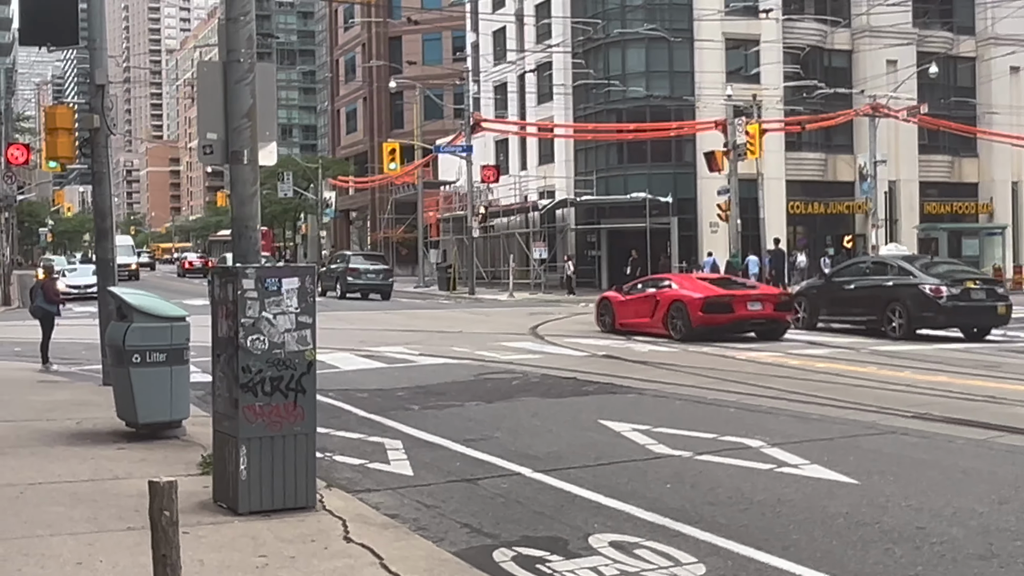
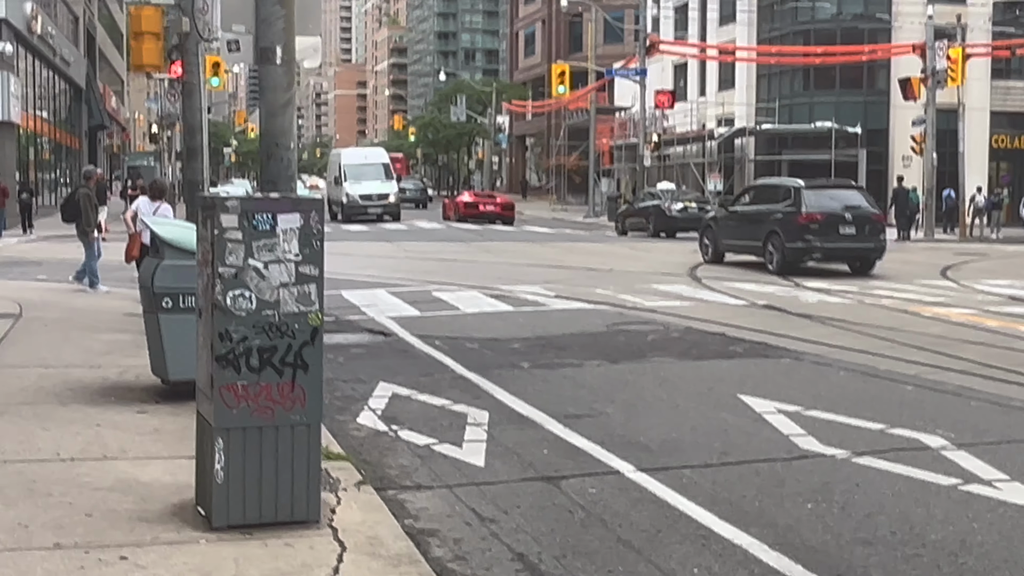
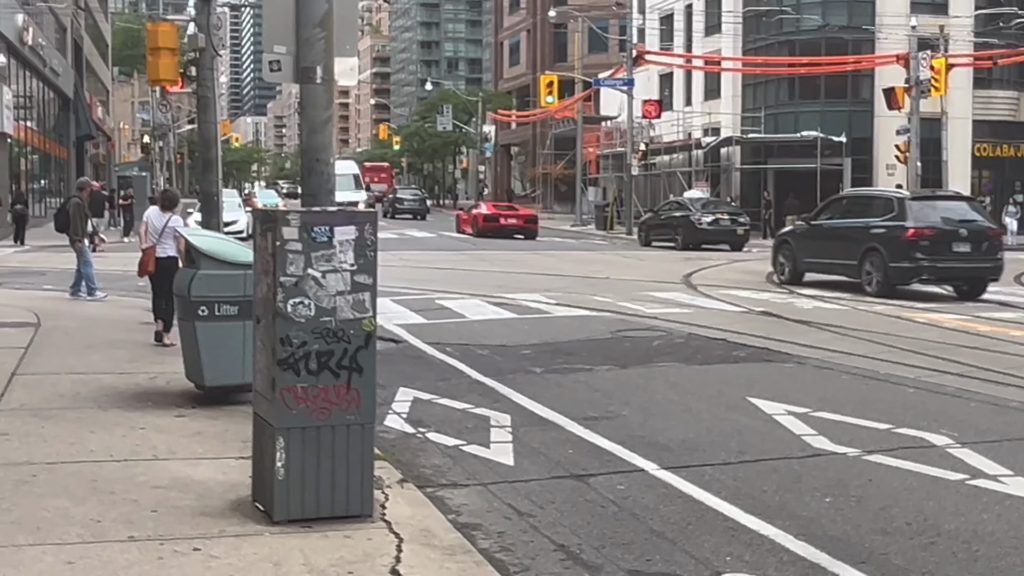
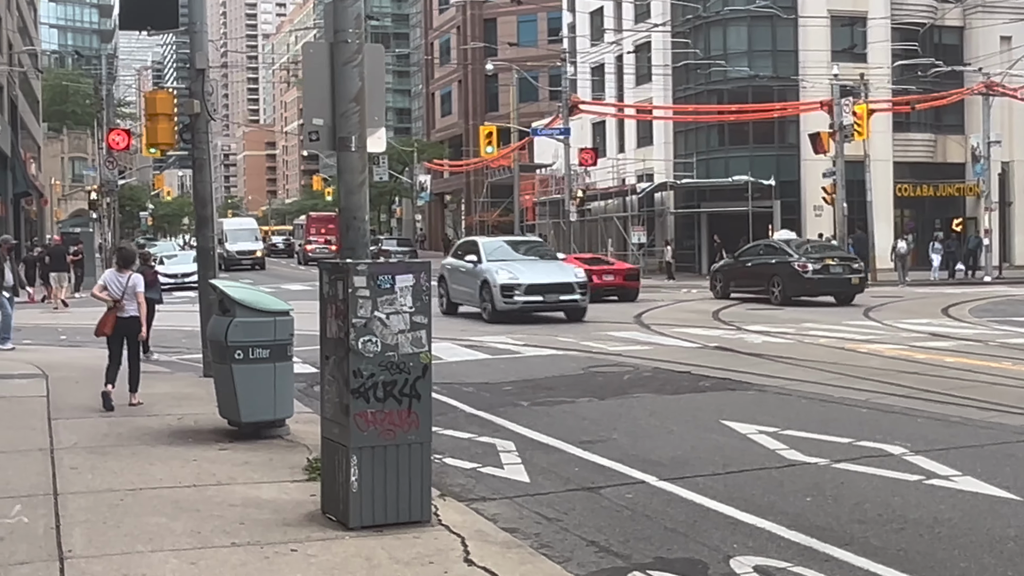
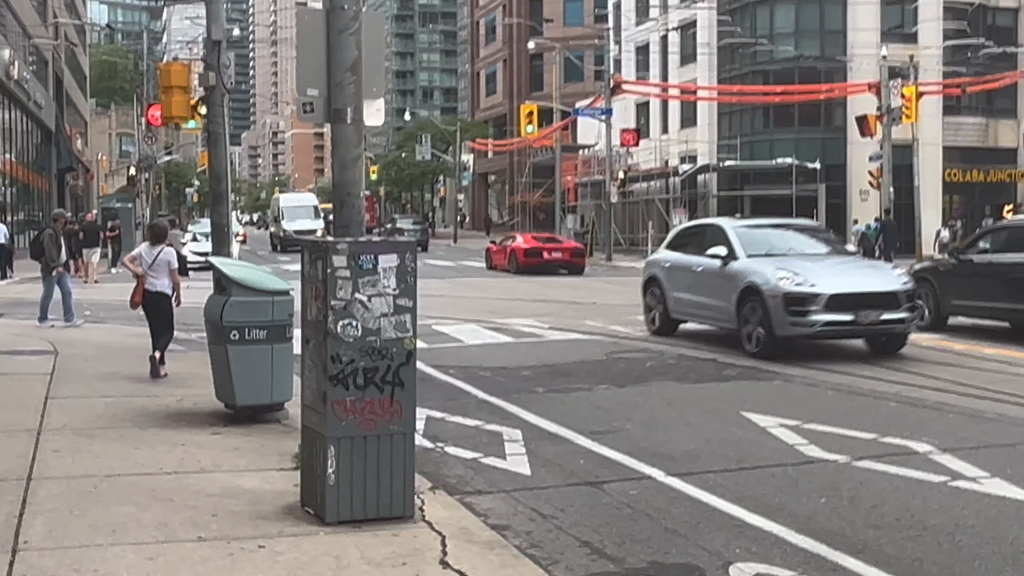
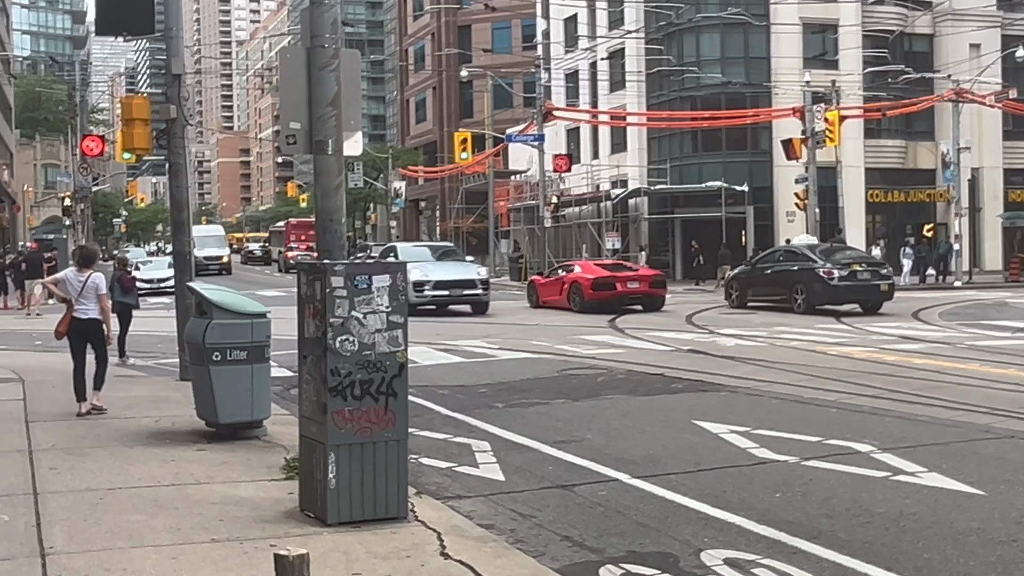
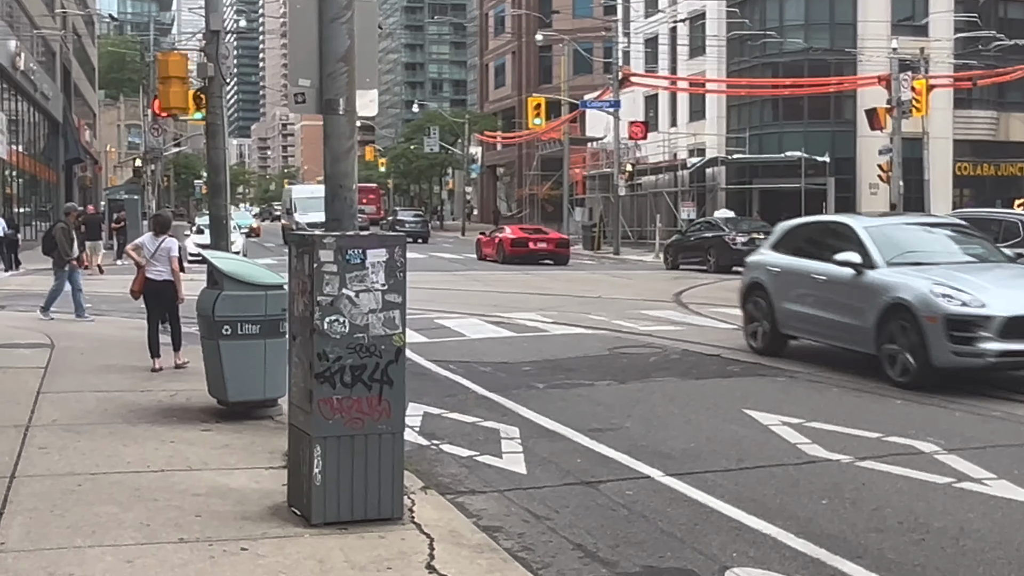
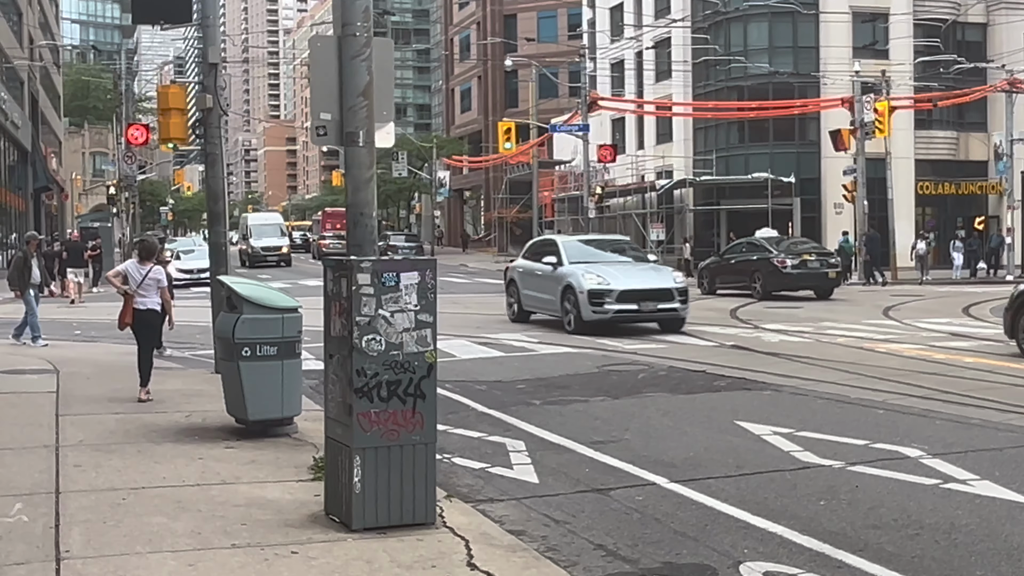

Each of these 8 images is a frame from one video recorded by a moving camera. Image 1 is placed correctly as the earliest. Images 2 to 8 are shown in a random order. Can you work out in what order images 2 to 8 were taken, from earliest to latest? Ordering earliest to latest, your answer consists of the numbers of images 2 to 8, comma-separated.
6, 4, 8, 5, 7, 3, 2
